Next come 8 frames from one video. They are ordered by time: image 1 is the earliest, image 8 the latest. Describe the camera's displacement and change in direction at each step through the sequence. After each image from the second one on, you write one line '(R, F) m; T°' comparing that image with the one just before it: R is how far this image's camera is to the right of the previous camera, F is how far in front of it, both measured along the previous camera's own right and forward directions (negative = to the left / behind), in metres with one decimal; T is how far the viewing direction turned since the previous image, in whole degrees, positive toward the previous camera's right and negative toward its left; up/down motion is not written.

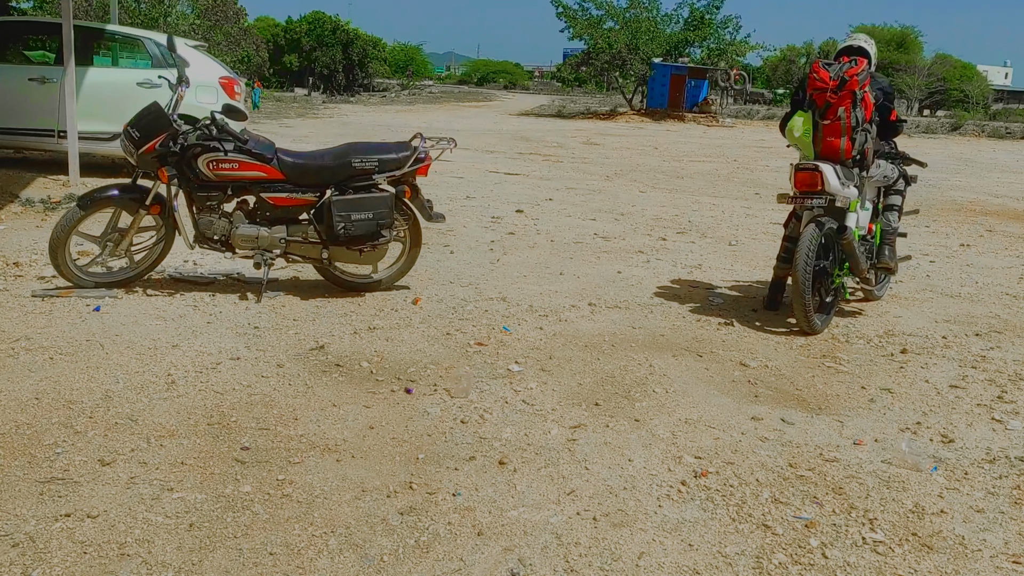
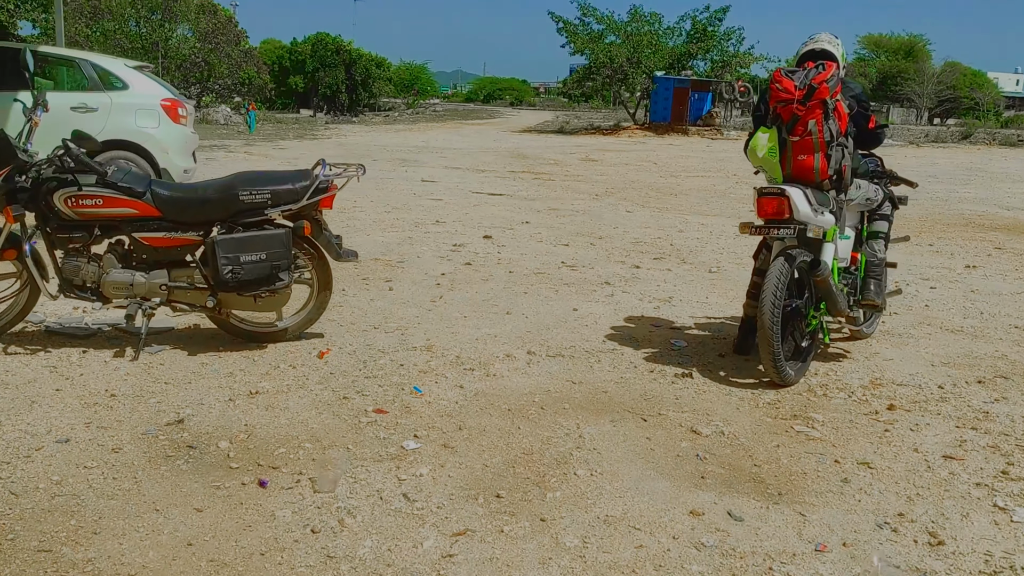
(+0.4, +0.7) m; -1°
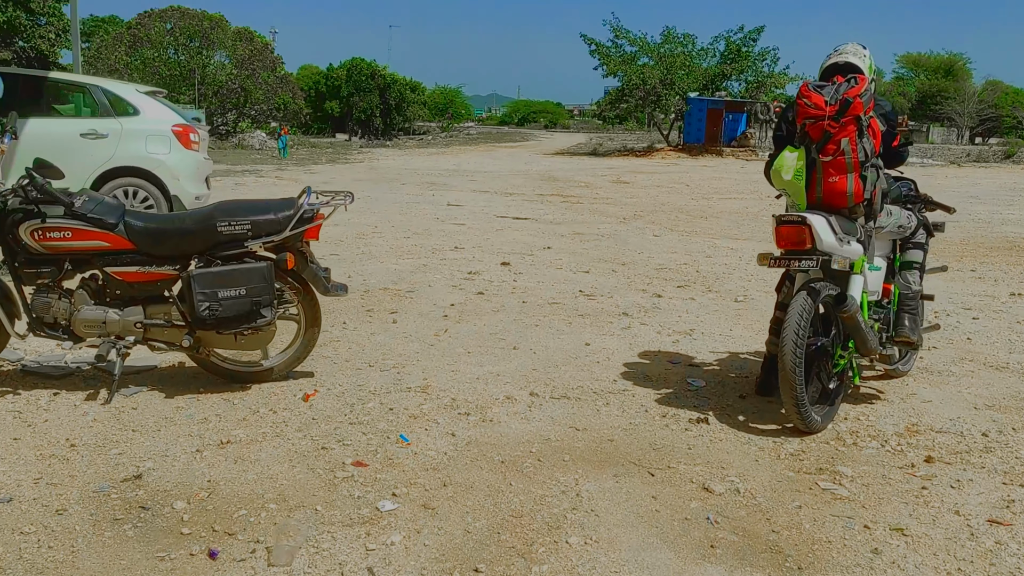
(+0.2, +0.3) m; -2°
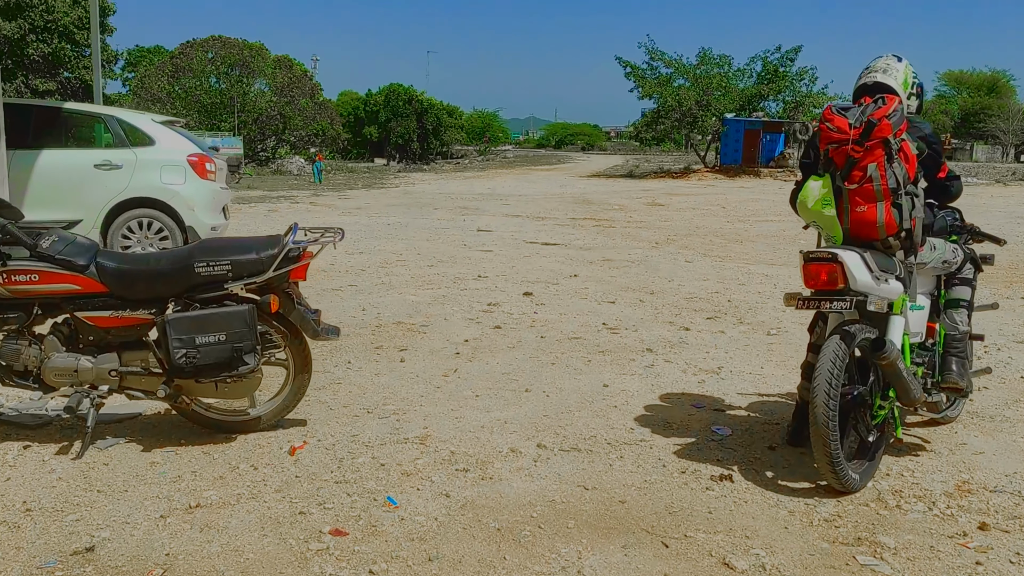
(+0.1, +0.3) m; -2°
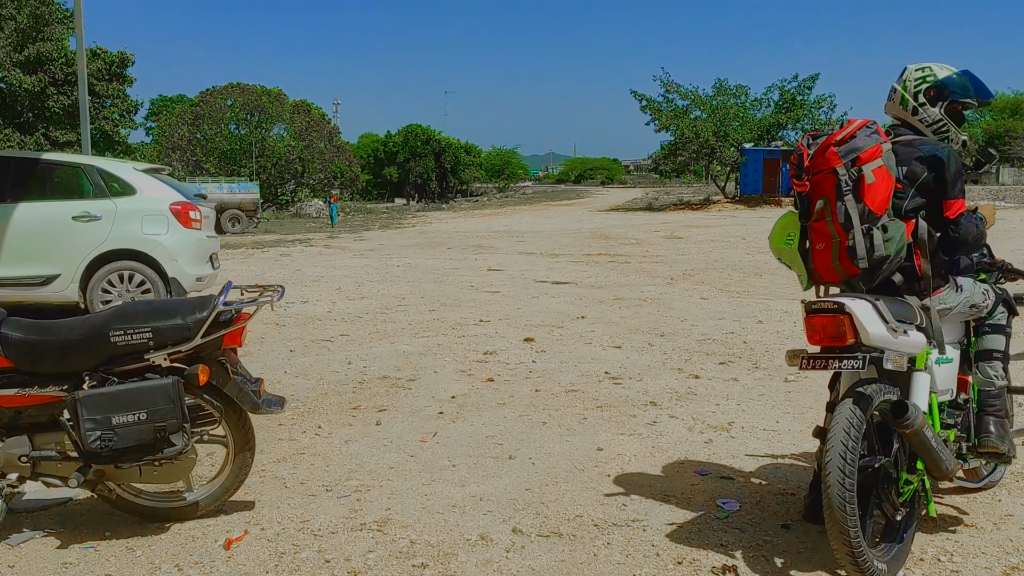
(+0.2, +0.5) m; -1°
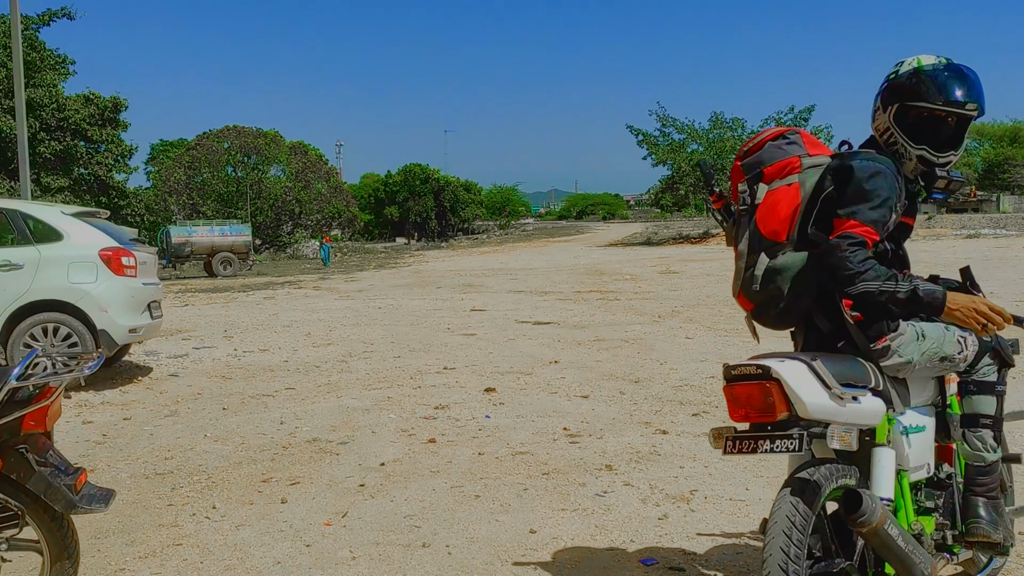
(+0.4, +0.7) m; 0°
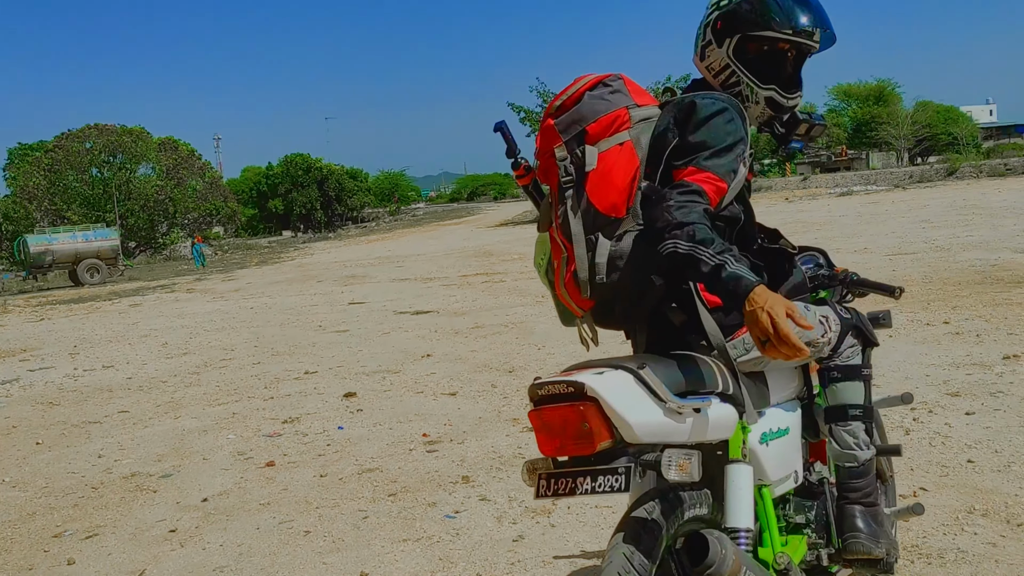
(+0.3, +0.6) m; +6°
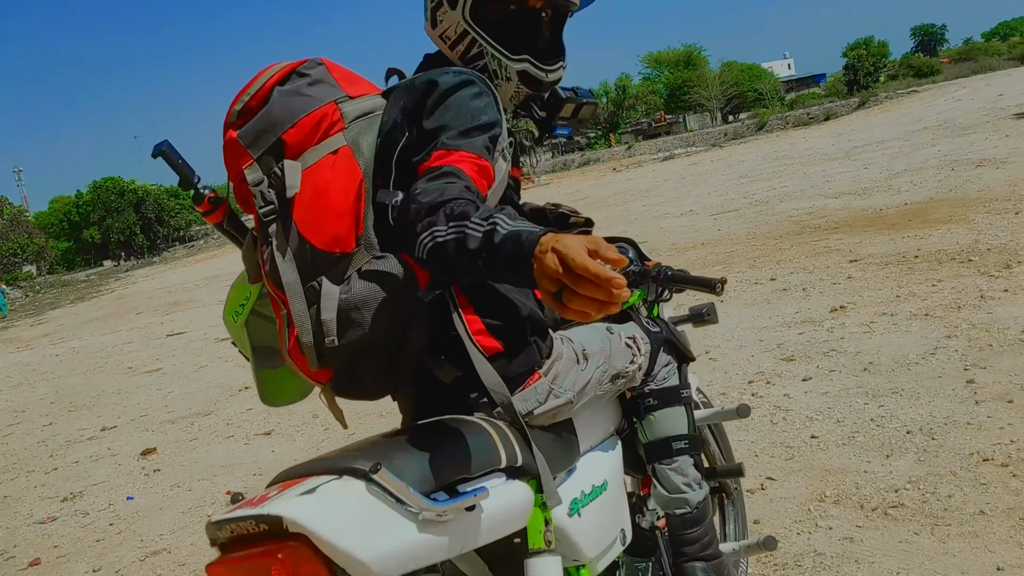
(+0.3, +0.6) m; +9°
